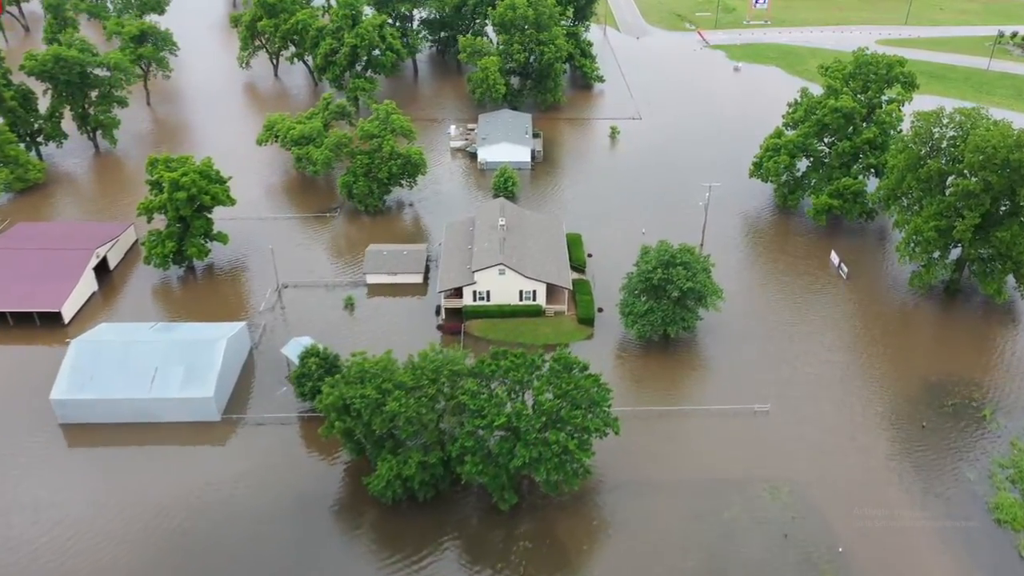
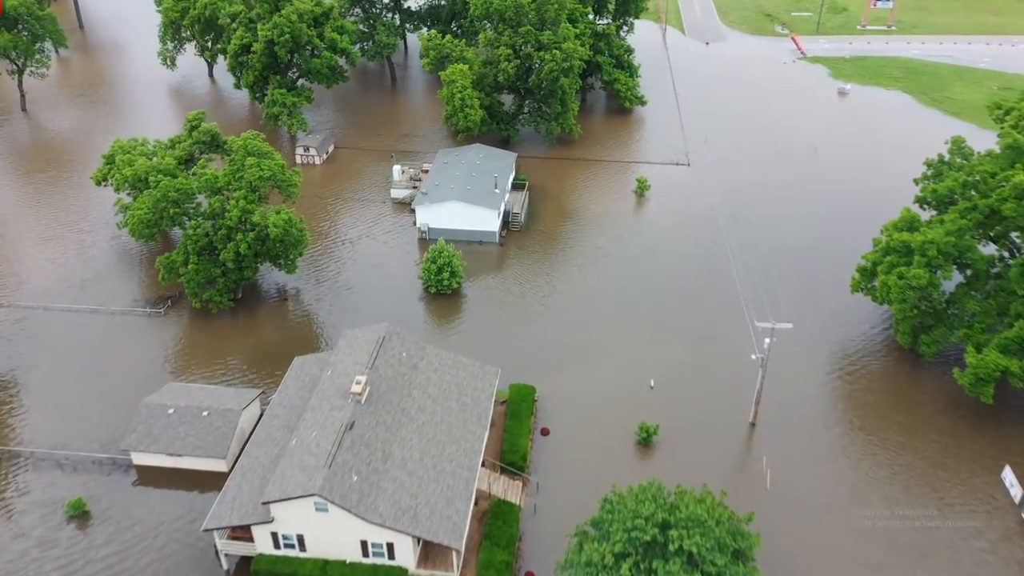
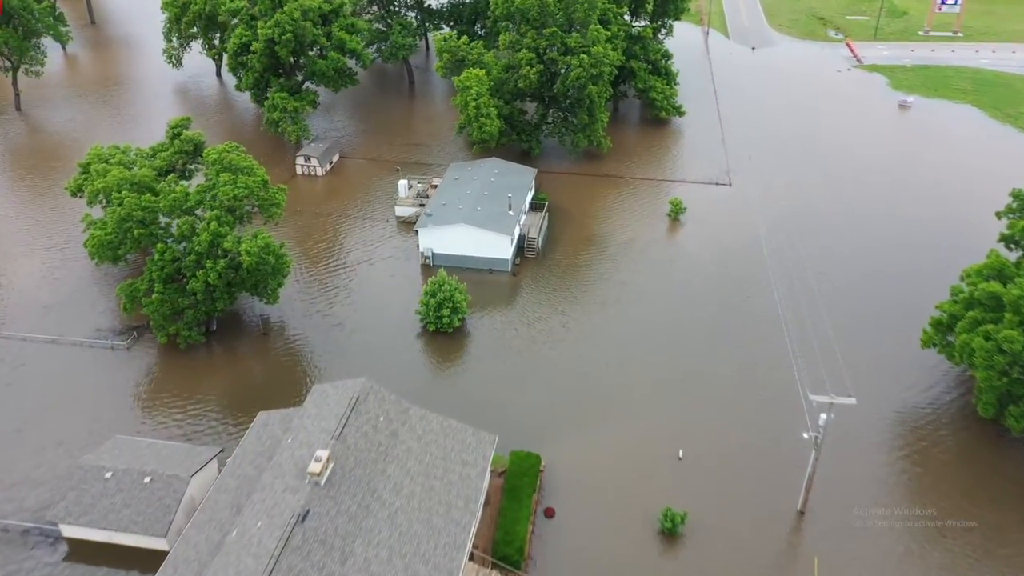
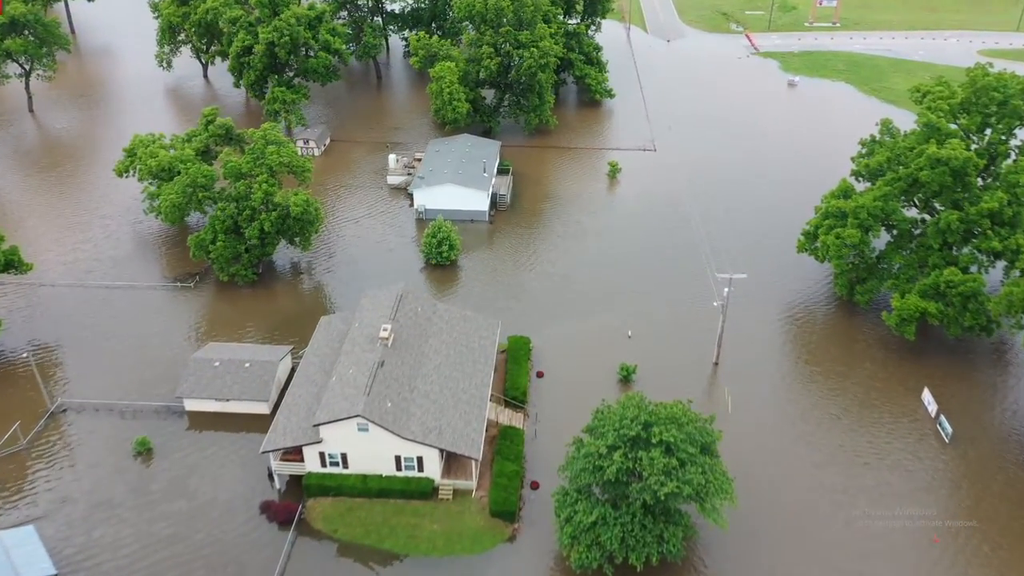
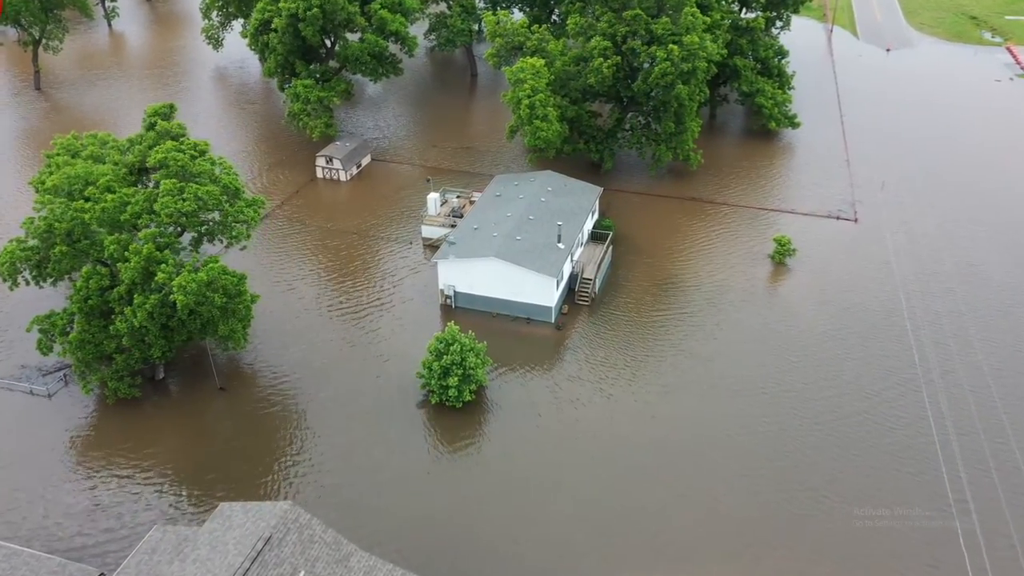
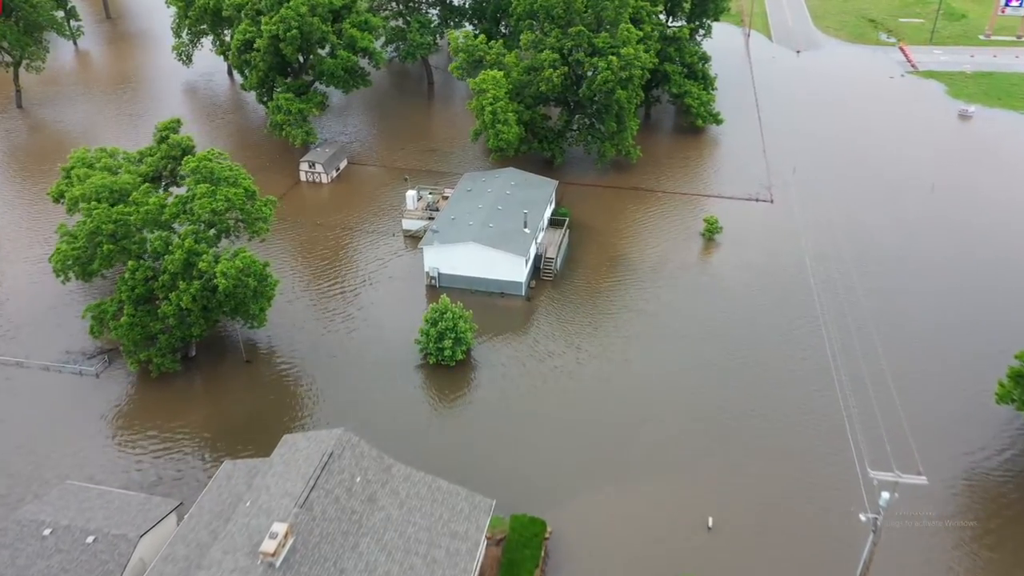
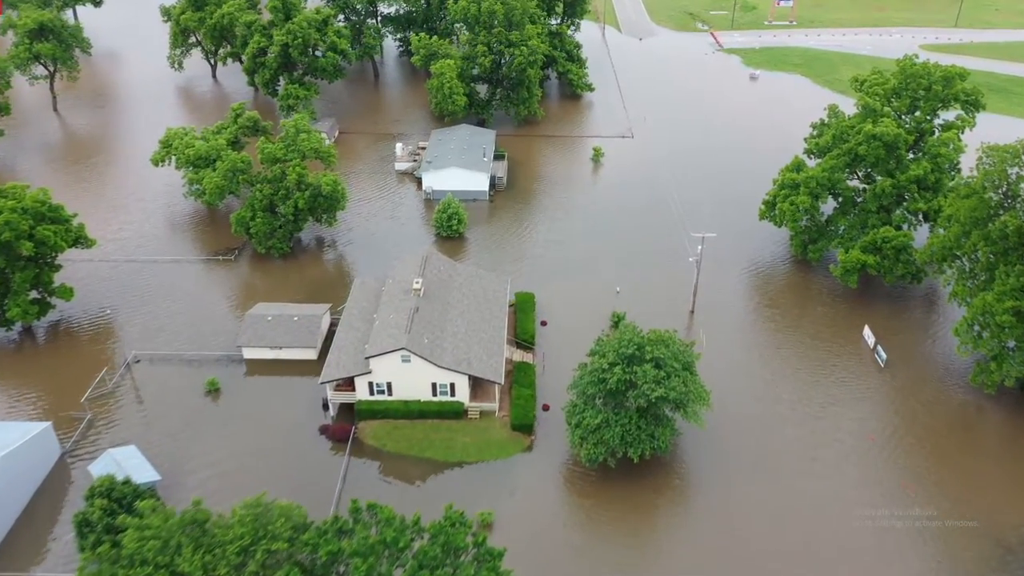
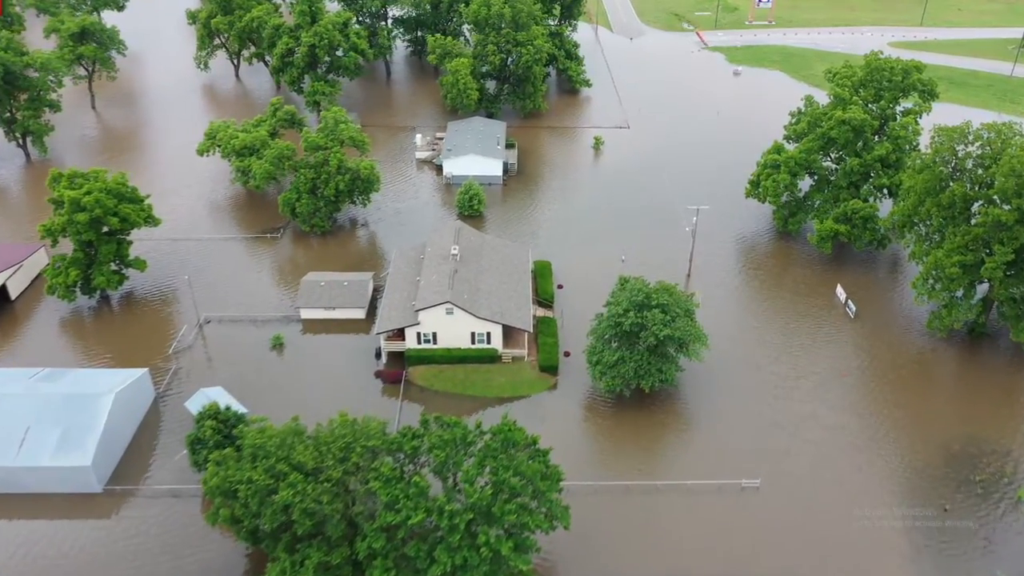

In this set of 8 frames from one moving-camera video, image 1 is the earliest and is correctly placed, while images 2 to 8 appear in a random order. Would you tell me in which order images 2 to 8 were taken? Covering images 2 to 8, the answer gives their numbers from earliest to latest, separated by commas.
8, 7, 4, 2, 3, 6, 5
